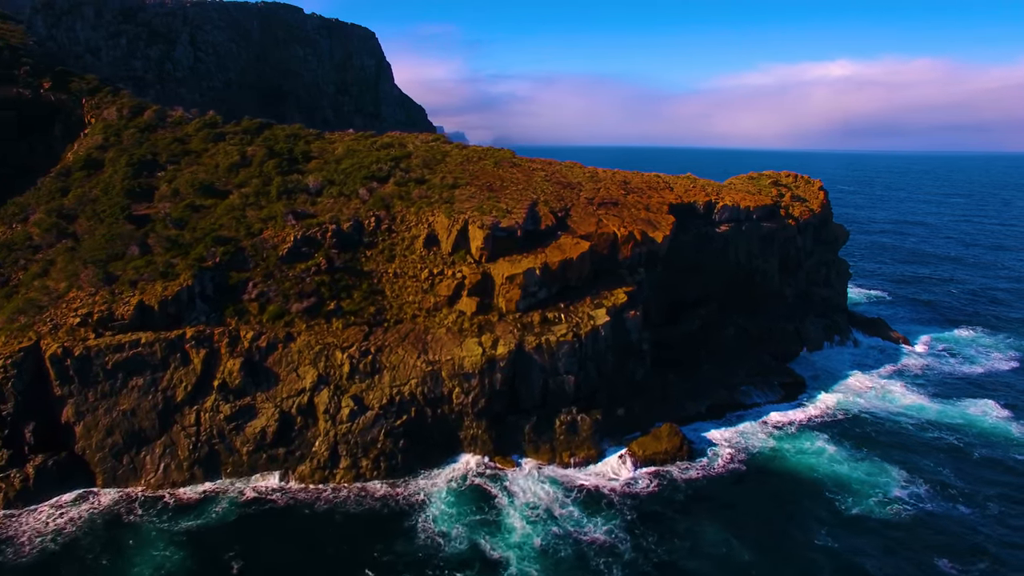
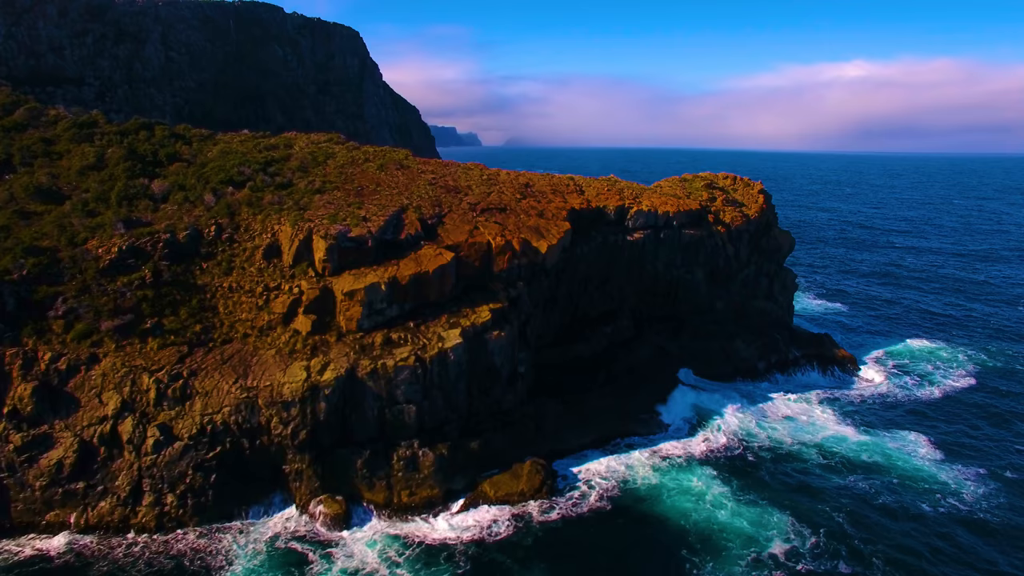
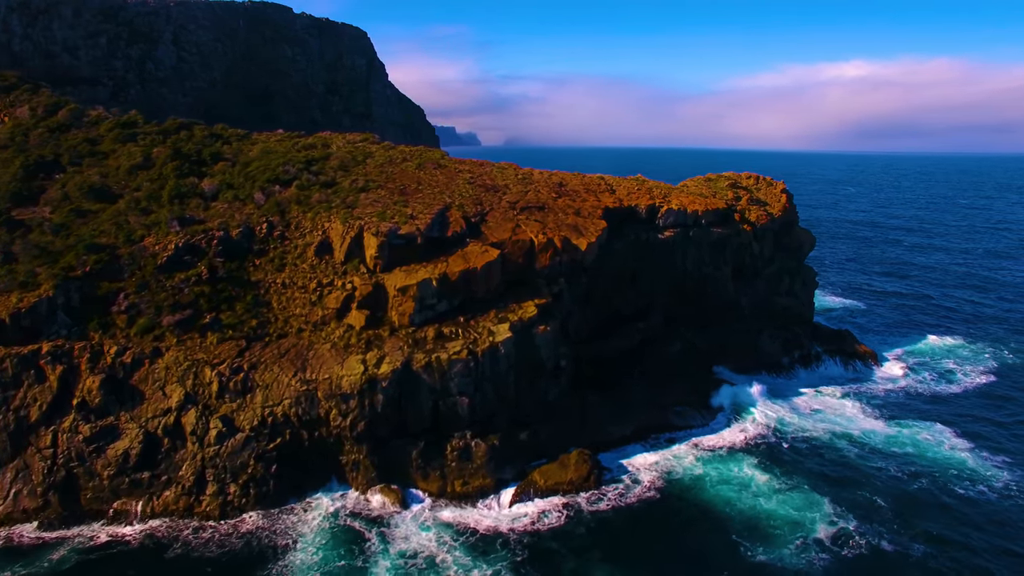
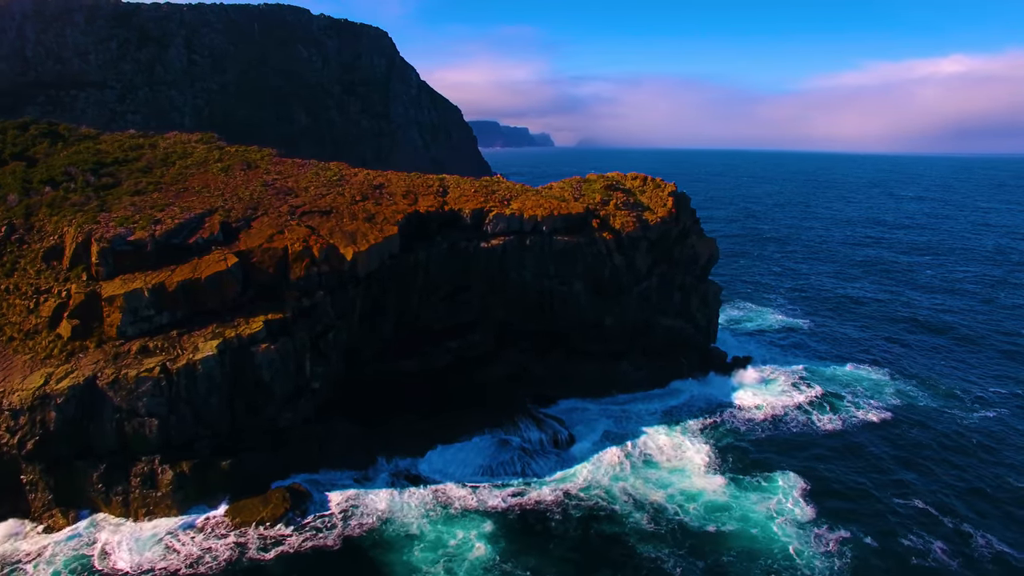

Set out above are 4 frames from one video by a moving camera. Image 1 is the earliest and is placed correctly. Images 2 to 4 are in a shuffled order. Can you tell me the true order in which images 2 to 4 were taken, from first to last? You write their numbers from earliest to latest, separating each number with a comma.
3, 2, 4
